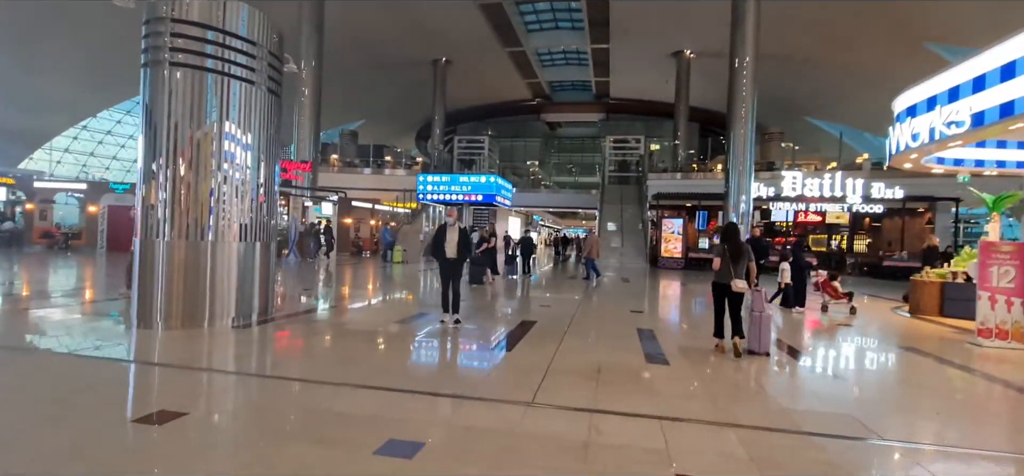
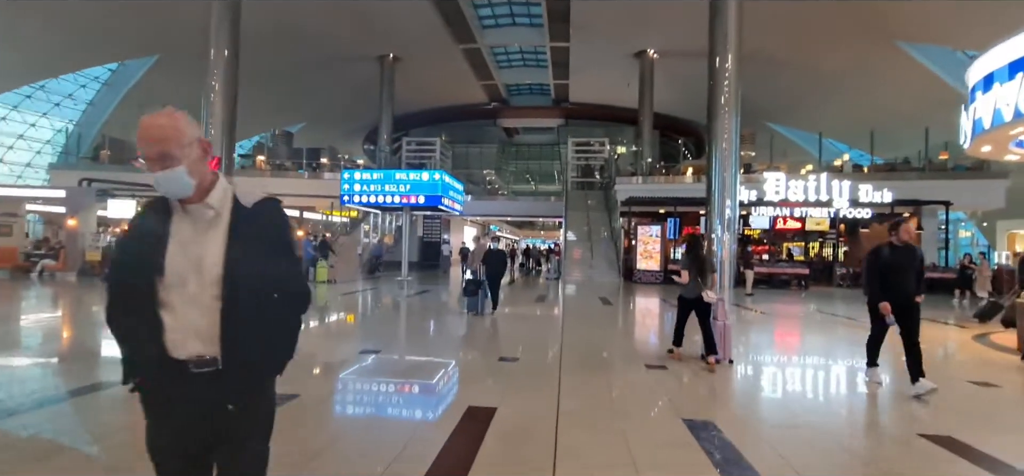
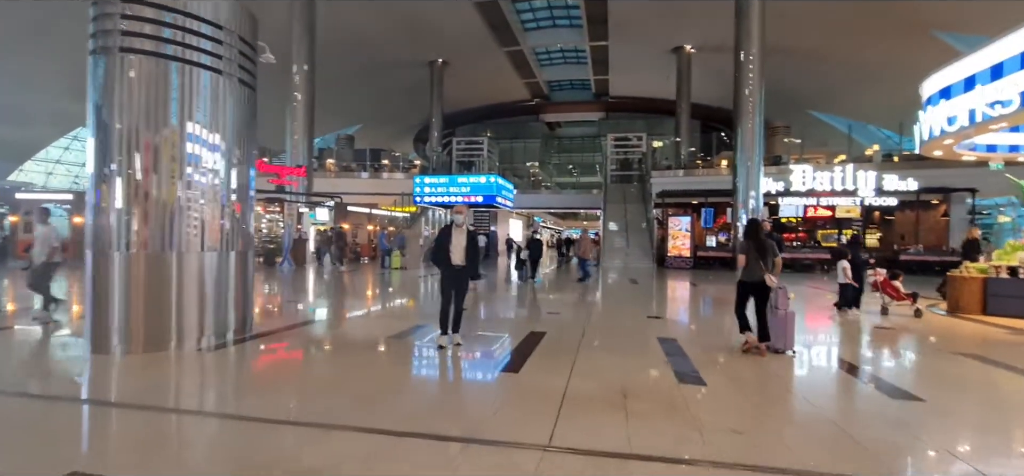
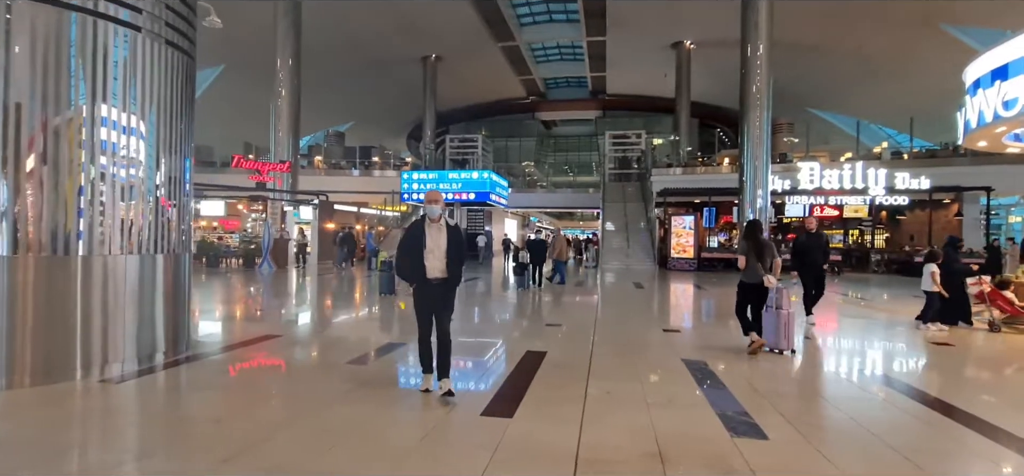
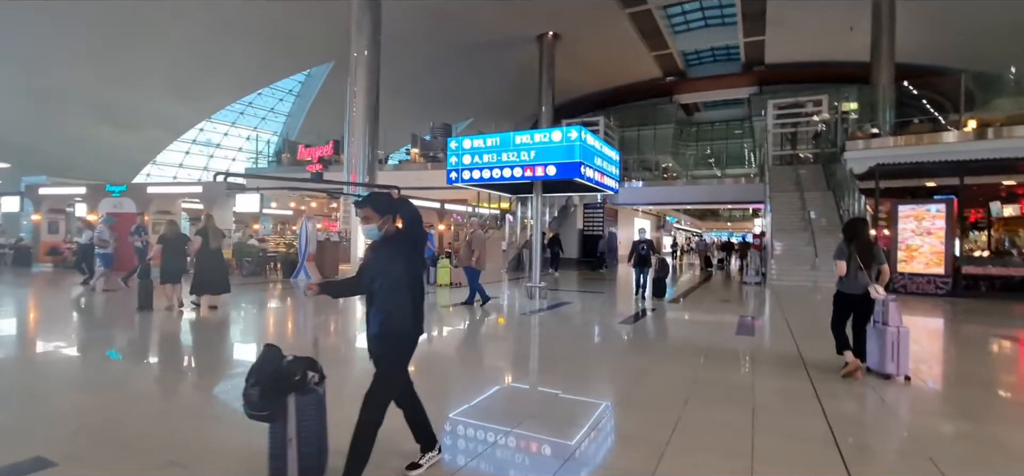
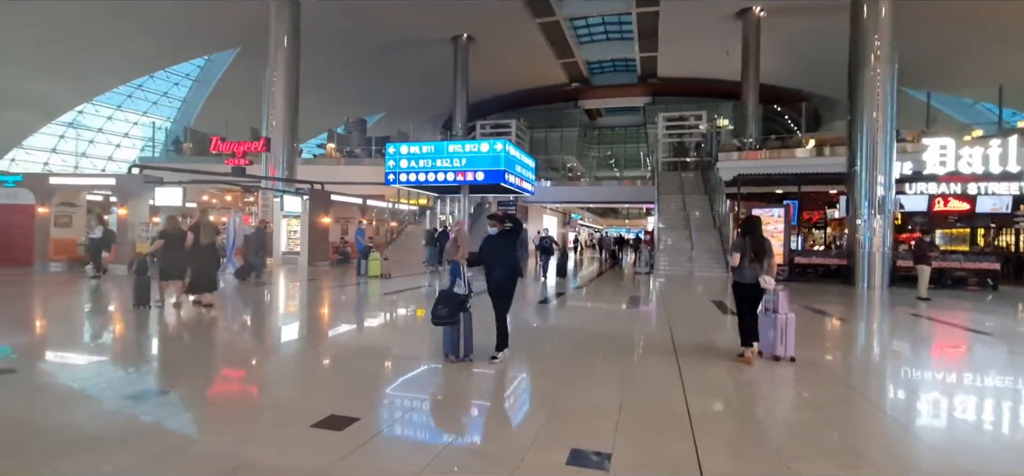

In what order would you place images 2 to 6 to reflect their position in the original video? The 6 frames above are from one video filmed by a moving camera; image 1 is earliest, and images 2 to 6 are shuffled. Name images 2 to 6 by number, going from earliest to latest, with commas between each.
3, 4, 2, 6, 5
